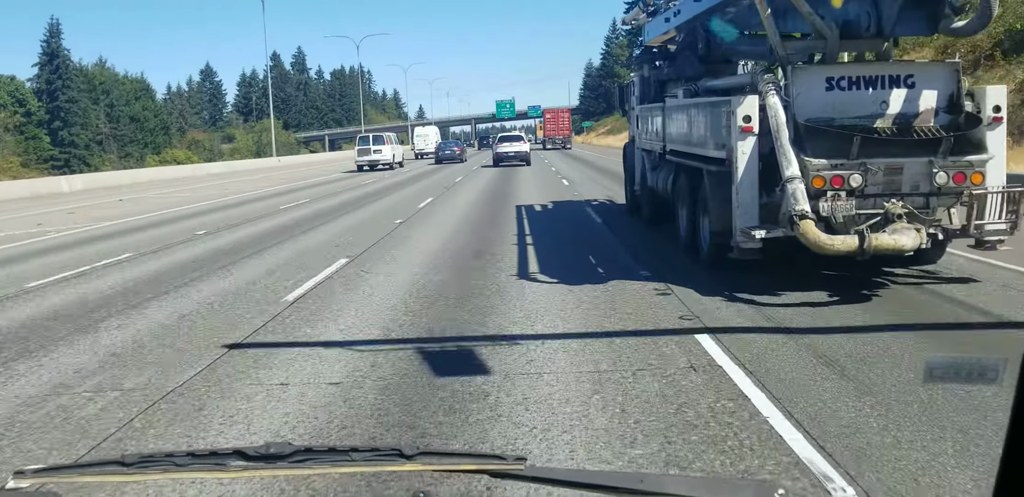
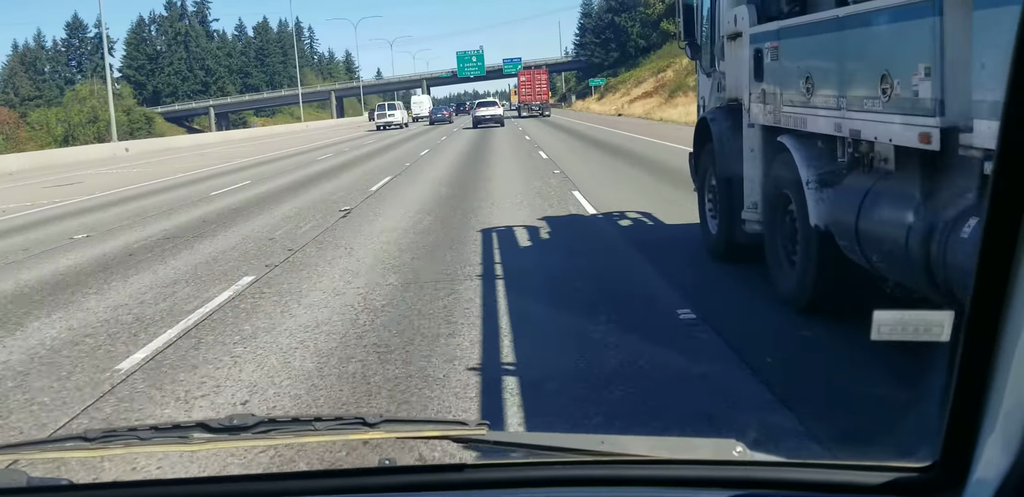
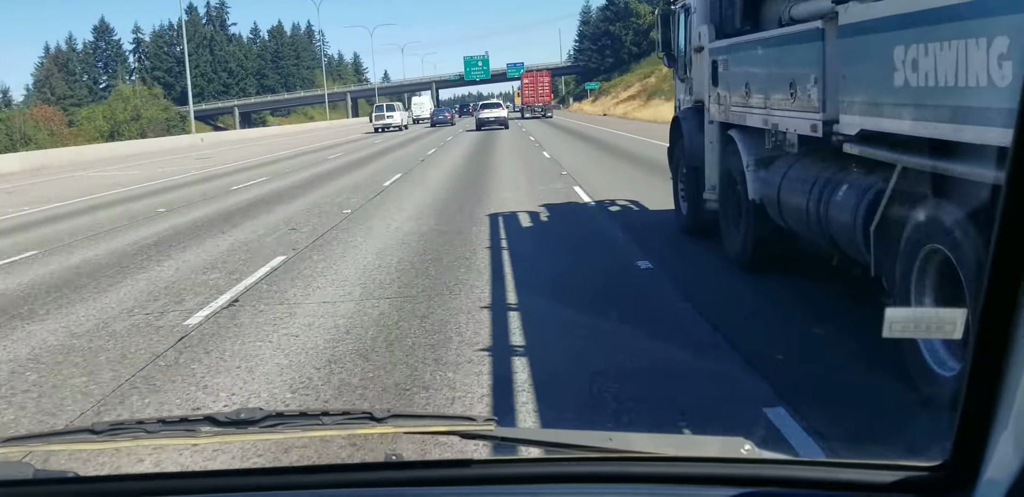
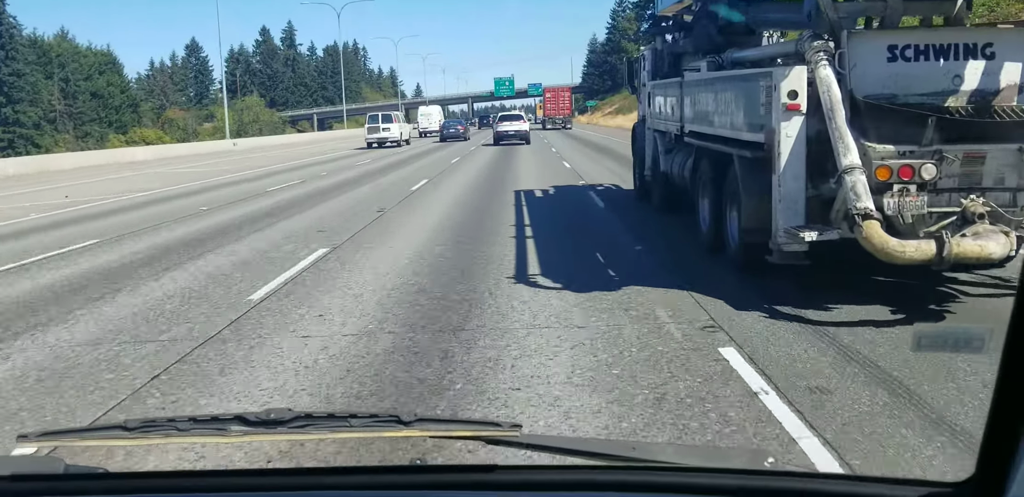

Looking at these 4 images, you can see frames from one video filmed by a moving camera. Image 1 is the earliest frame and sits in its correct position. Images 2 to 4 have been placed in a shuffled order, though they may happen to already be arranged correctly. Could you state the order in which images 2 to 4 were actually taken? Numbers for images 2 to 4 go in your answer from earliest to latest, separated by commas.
4, 3, 2
